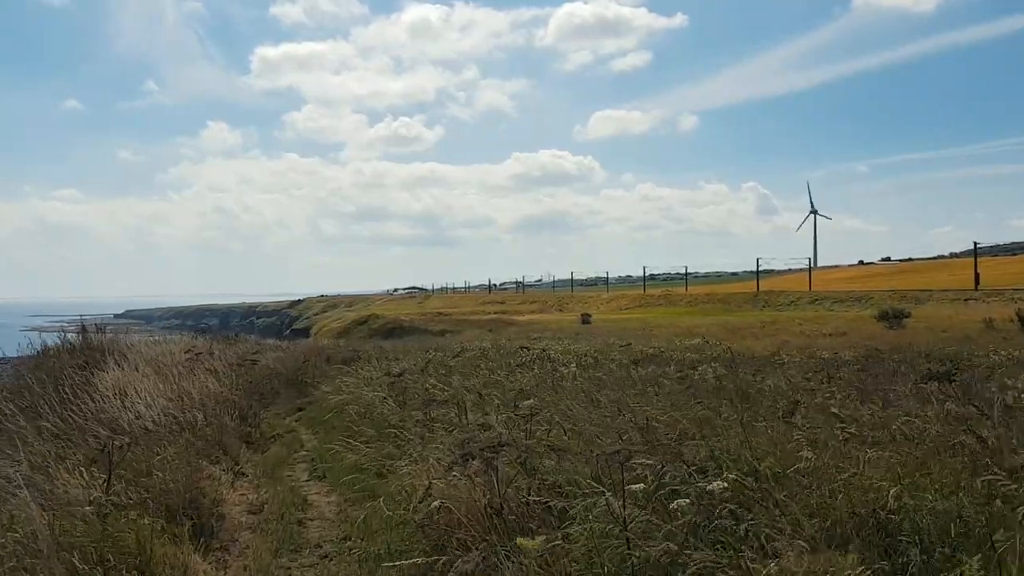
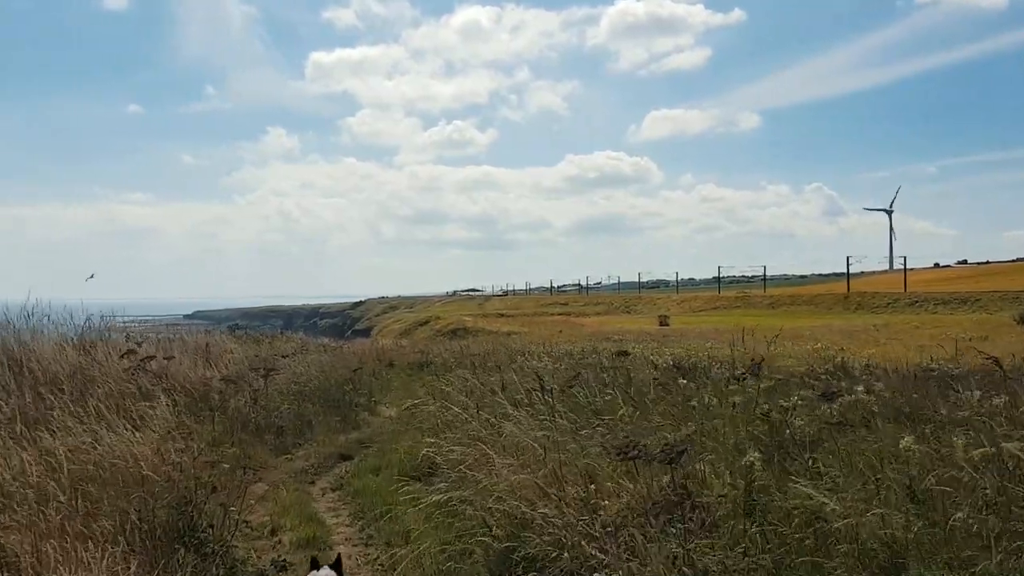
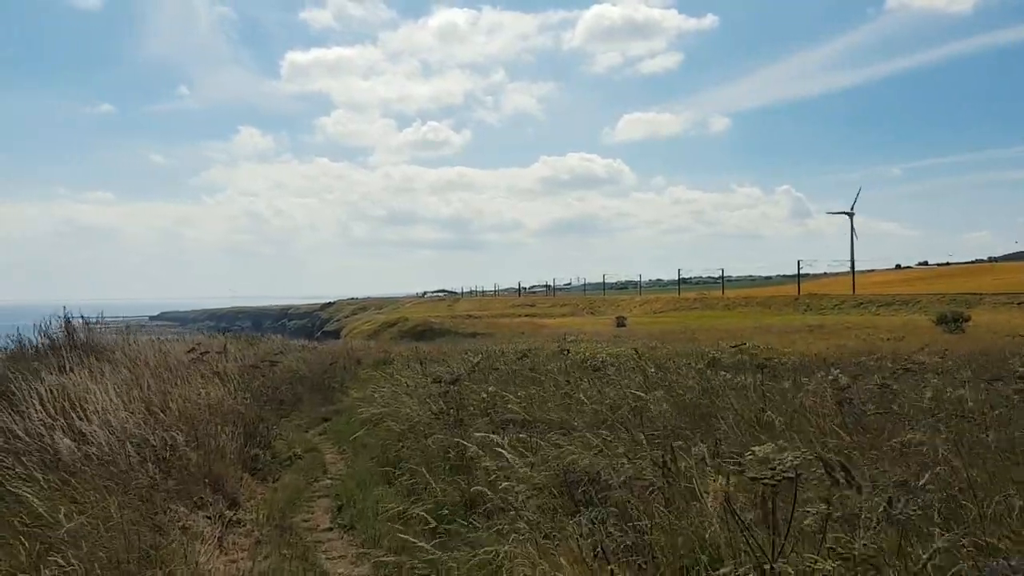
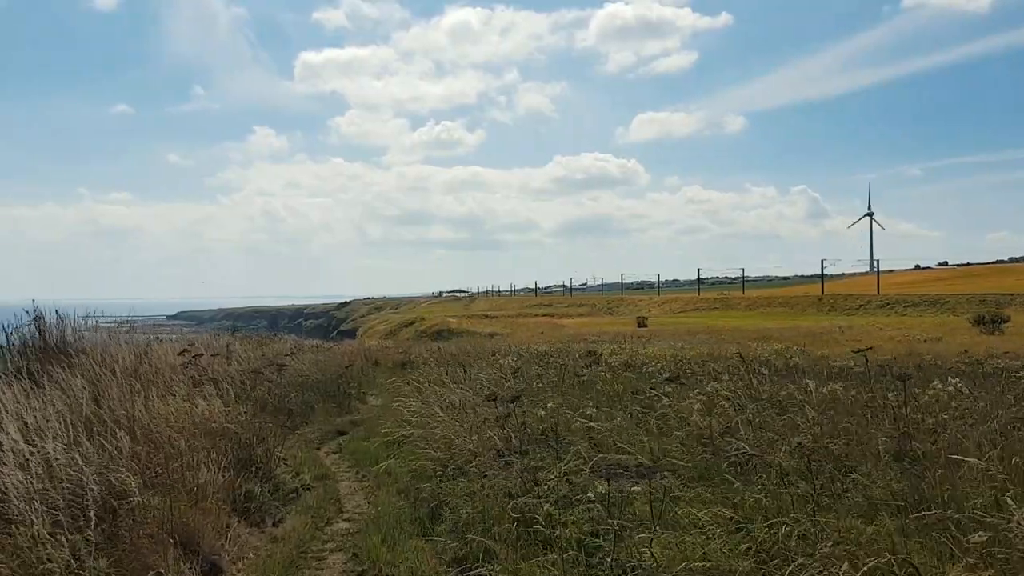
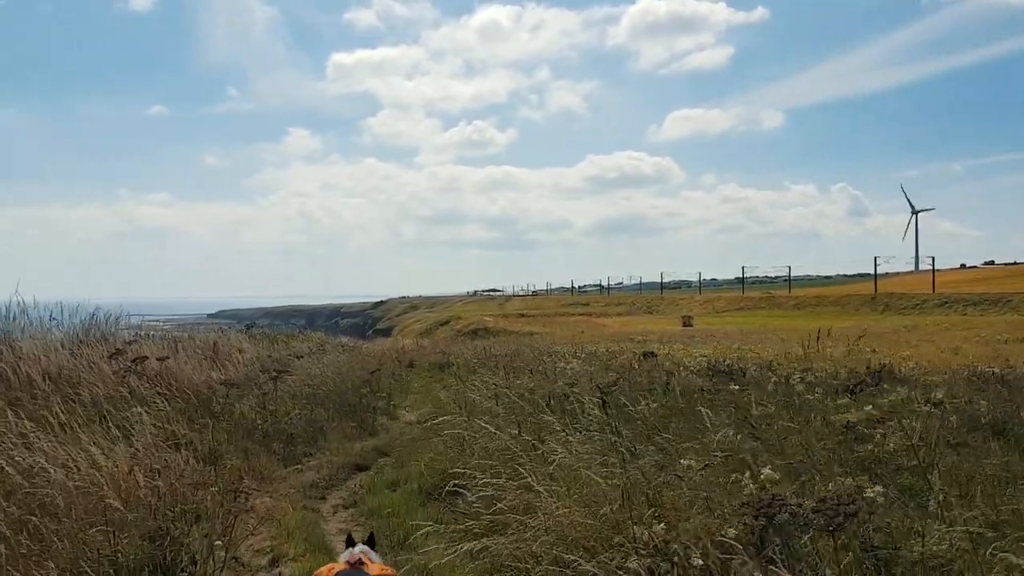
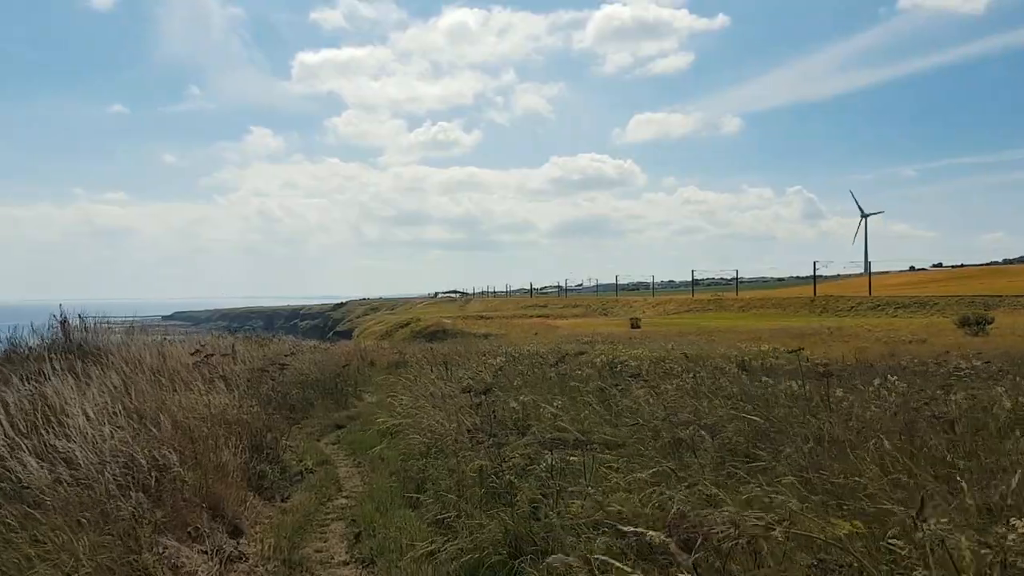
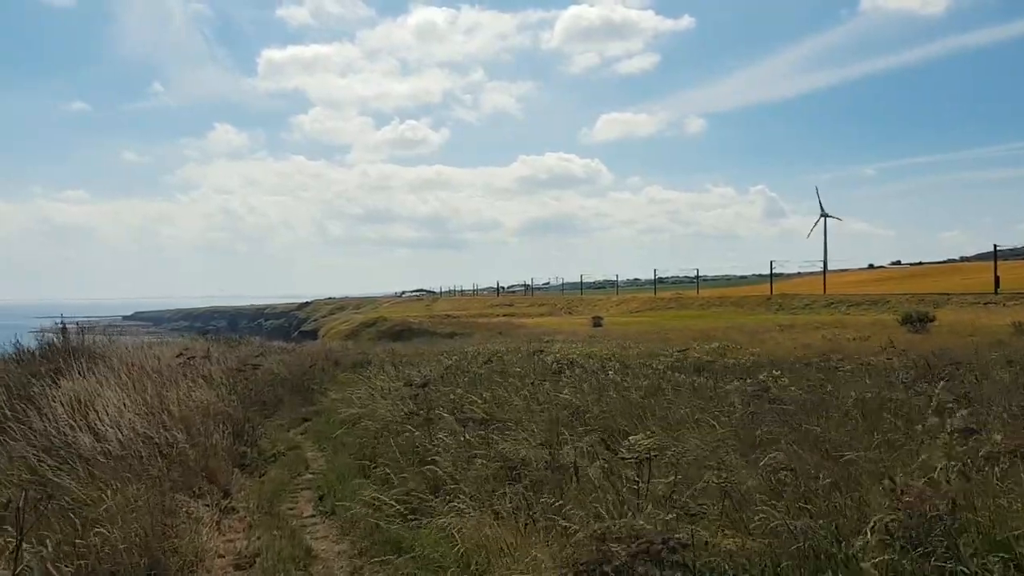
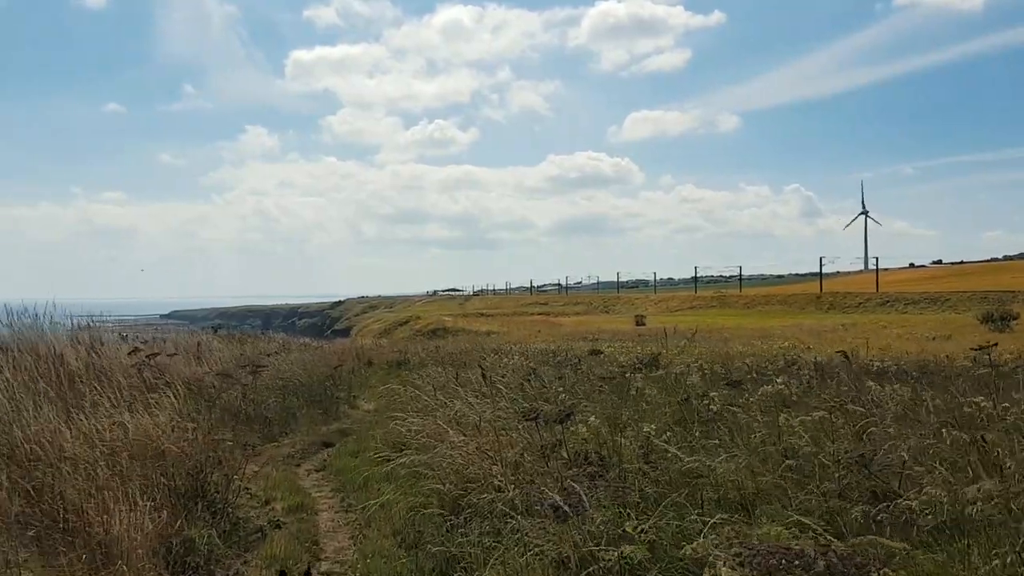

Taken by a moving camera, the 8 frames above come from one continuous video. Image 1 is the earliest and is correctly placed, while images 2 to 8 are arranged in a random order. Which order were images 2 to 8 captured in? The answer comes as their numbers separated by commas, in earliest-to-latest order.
7, 3, 6, 4, 8, 2, 5
